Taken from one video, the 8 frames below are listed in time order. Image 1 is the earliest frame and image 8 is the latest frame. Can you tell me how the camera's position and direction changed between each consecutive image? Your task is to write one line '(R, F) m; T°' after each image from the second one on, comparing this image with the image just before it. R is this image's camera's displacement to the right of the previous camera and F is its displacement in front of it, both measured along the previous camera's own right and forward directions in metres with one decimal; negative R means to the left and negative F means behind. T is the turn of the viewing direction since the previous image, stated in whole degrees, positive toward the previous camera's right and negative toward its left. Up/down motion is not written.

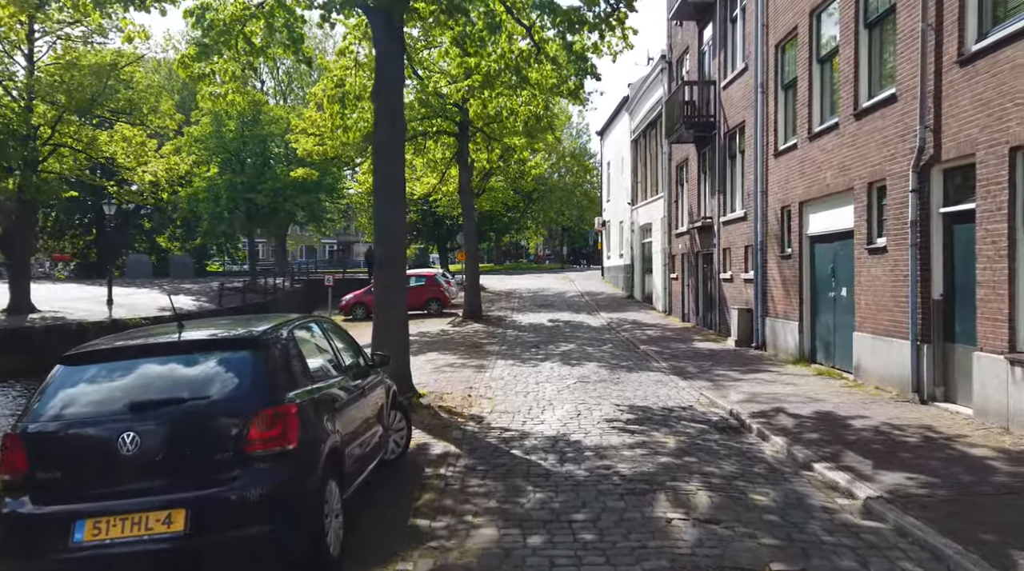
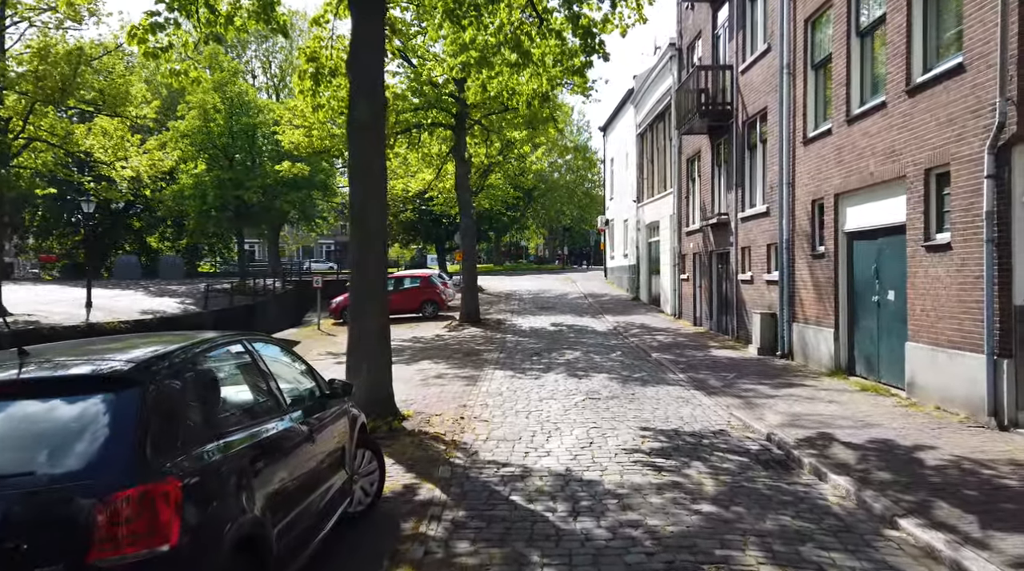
(0.0, +1.6) m; 0°
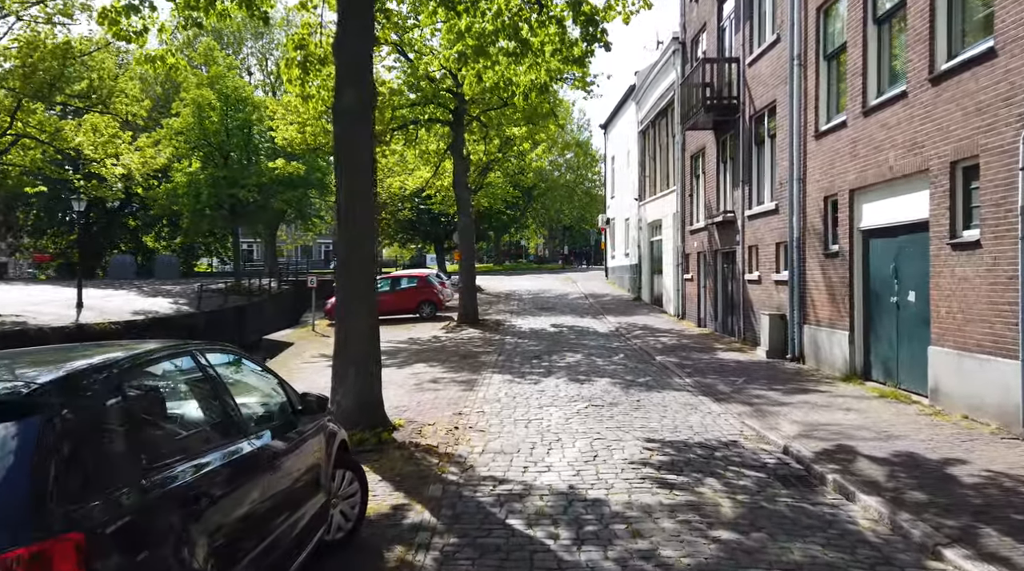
(0.0, +0.6) m; 0°
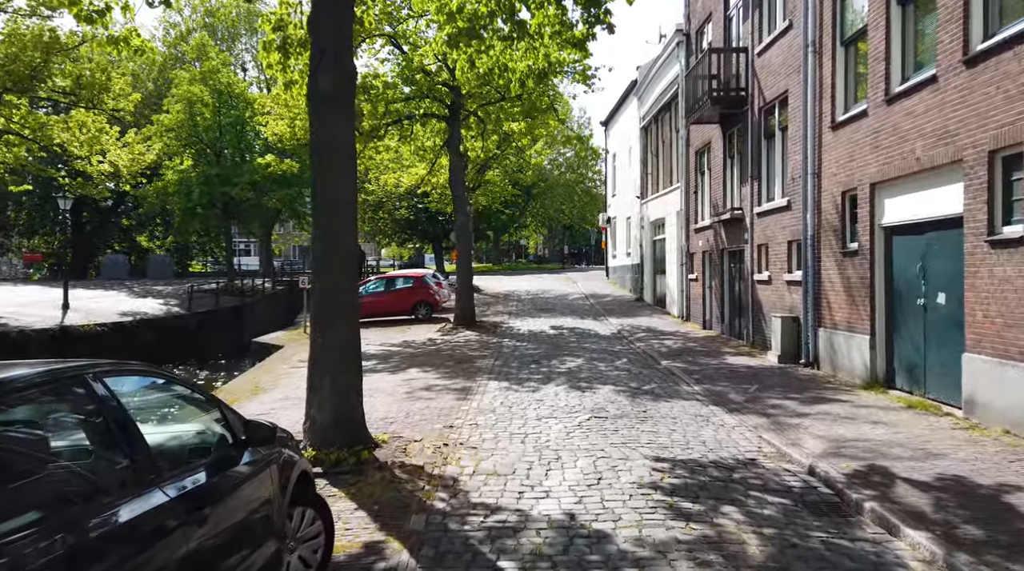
(0.0, +0.8) m; 0°
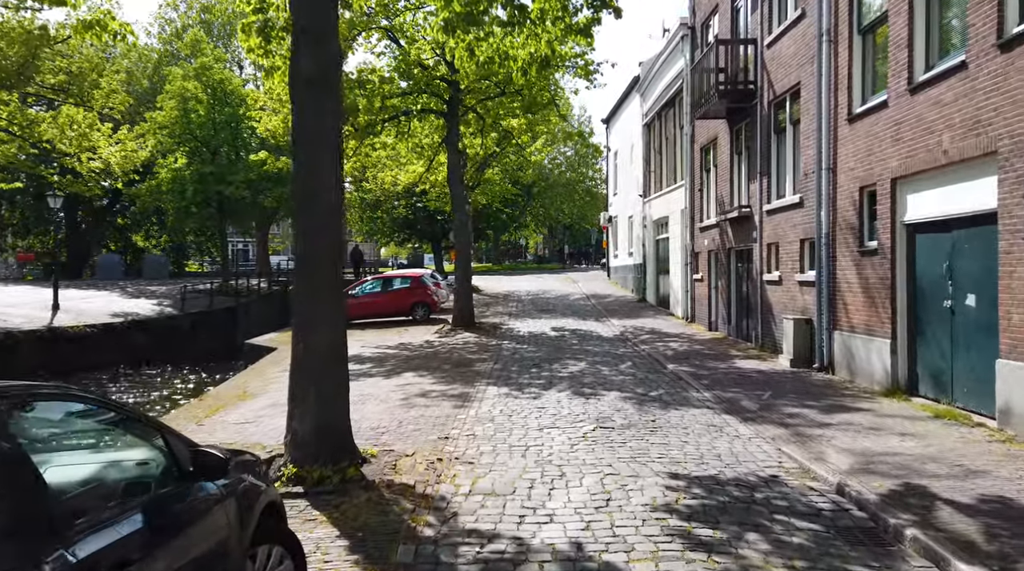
(0.0, +0.6) m; 0°
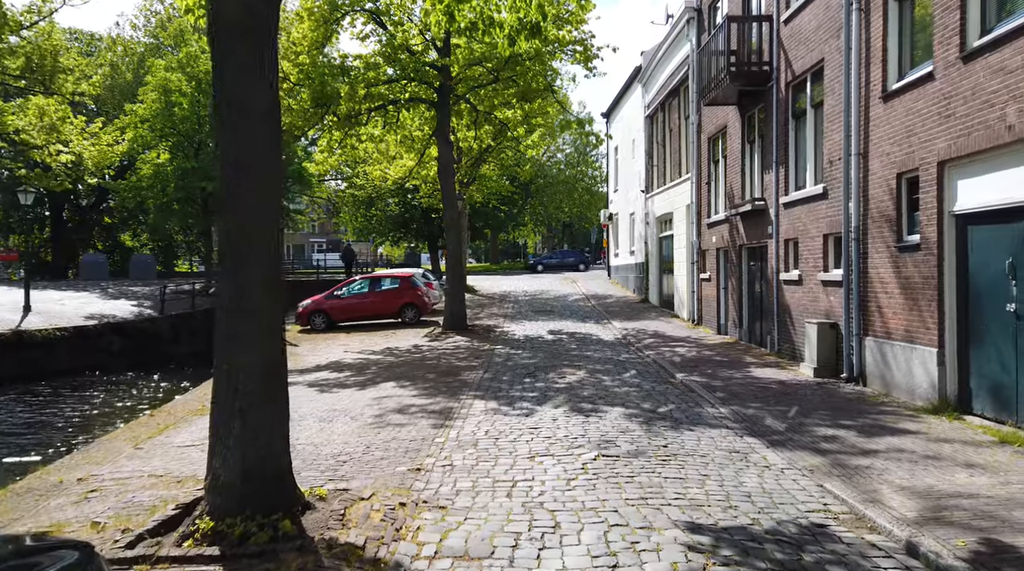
(+0.1, +1.5) m; 0°
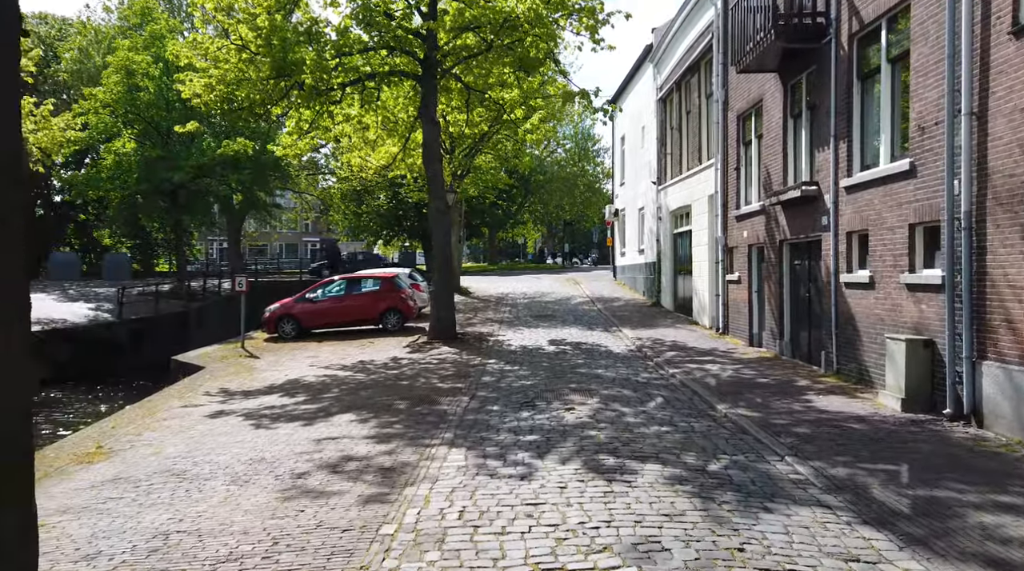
(+0.1, +3.0) m; 0°
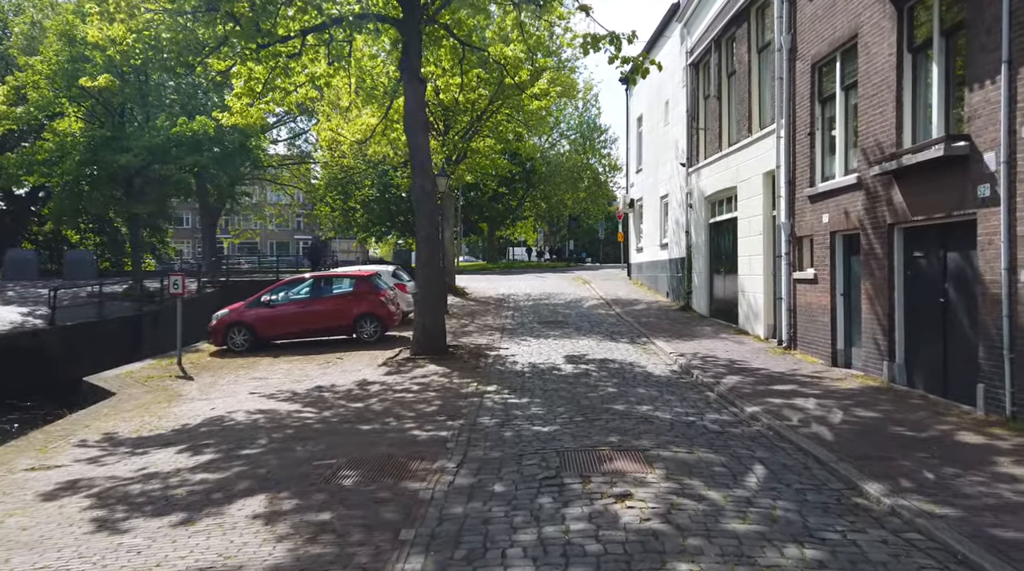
(-0.1, +4.1) m; 0°
